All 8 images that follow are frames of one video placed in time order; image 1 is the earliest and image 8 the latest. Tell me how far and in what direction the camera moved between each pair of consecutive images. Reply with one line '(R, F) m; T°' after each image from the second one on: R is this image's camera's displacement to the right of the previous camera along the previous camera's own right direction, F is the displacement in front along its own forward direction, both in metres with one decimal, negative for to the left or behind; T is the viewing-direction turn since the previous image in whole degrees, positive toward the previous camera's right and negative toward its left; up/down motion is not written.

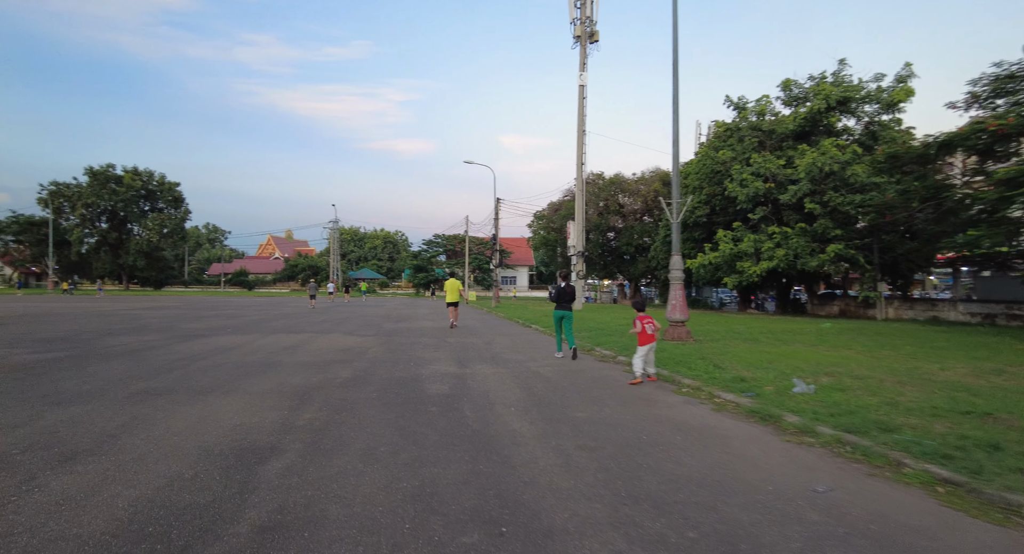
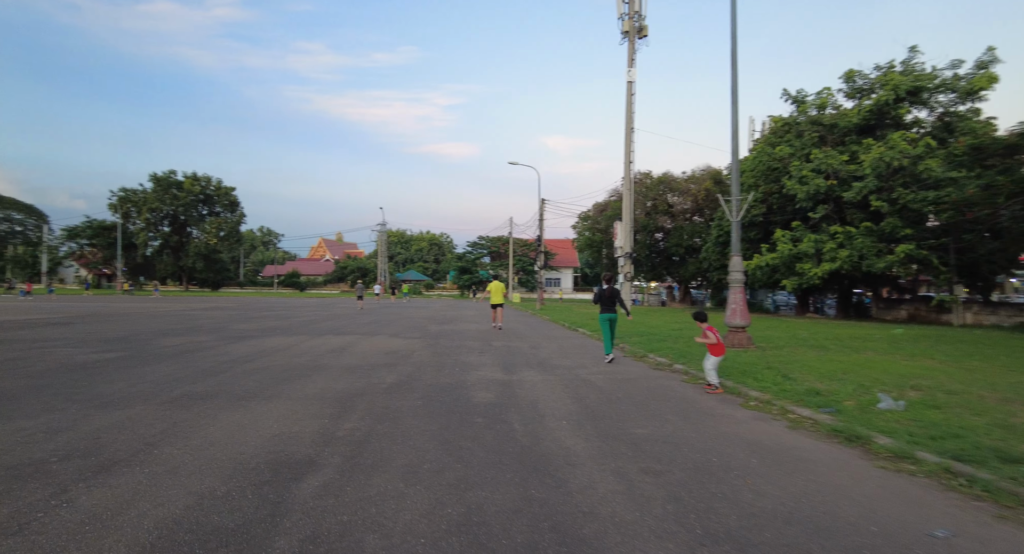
(-0.1, +0.5) m; -5°
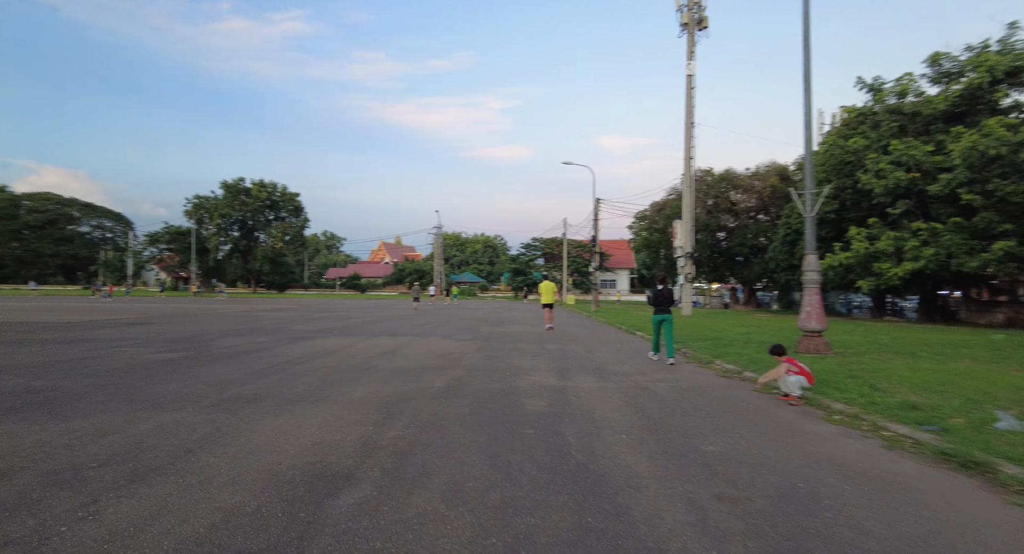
(0.0, +0.5) m; -6°
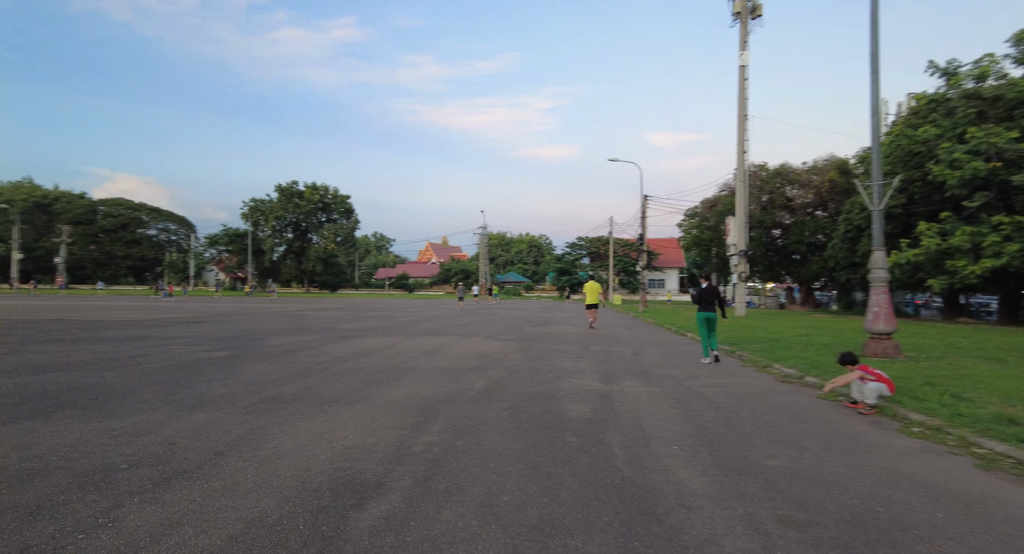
(+0.1, +0.3) m; -5°
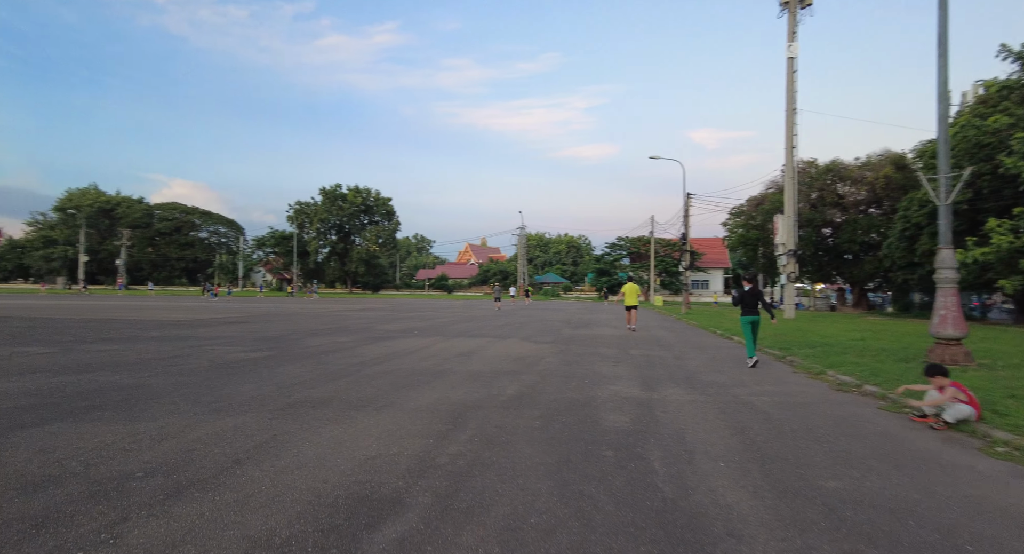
(+0.1, +0.3) m; -4°
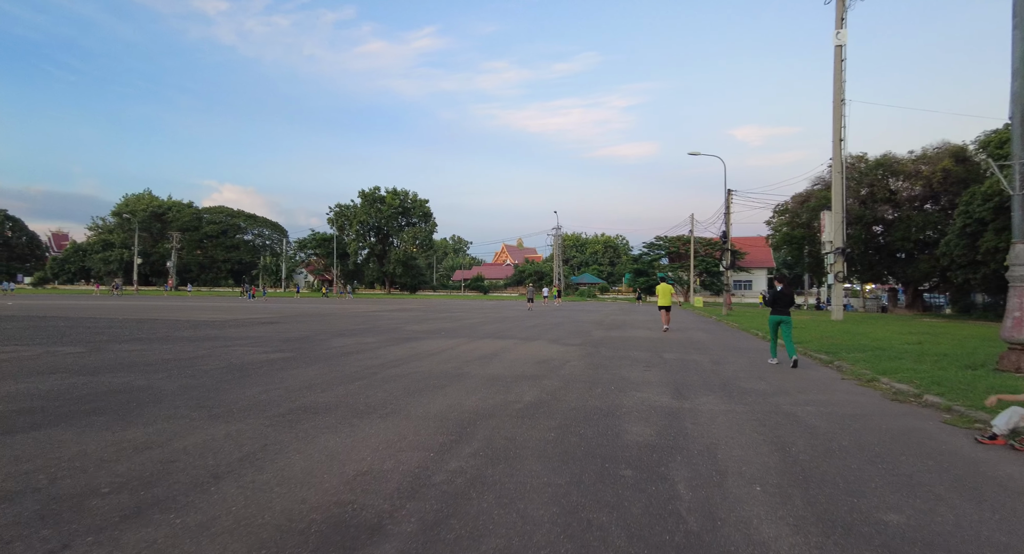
(+0.3, +0.5) m; -4°
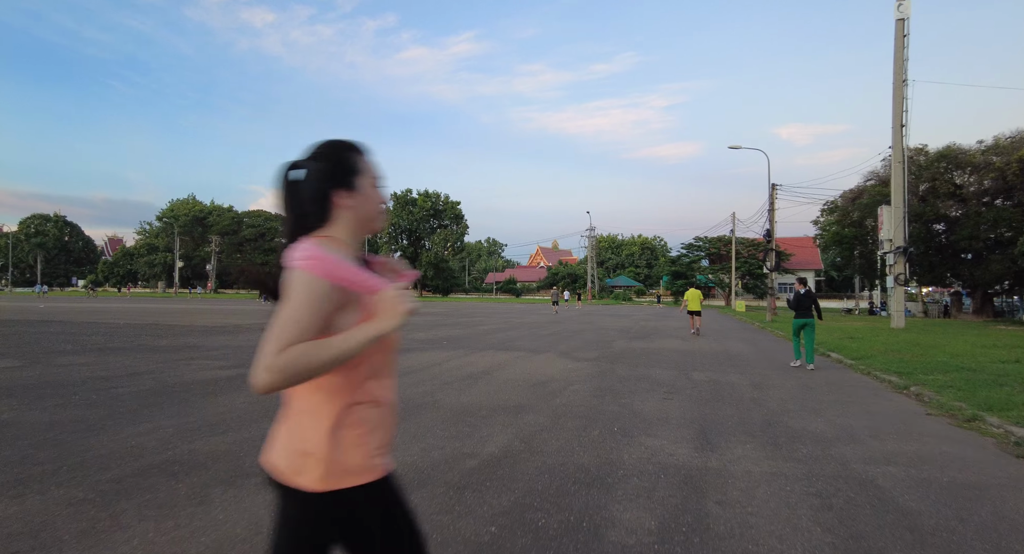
(+0.8, +1.9) m; -4°
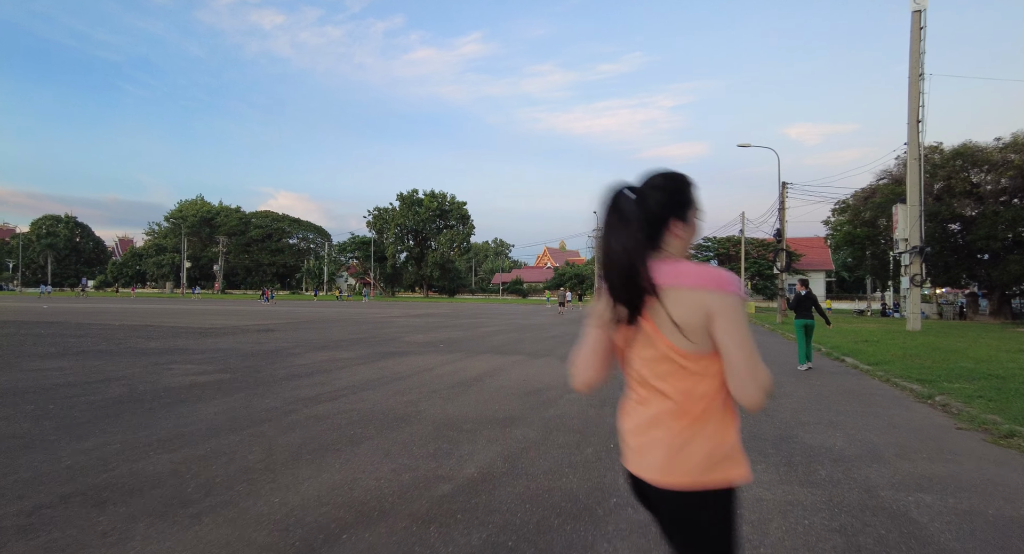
(+0.2, +0.6) m; -1°
